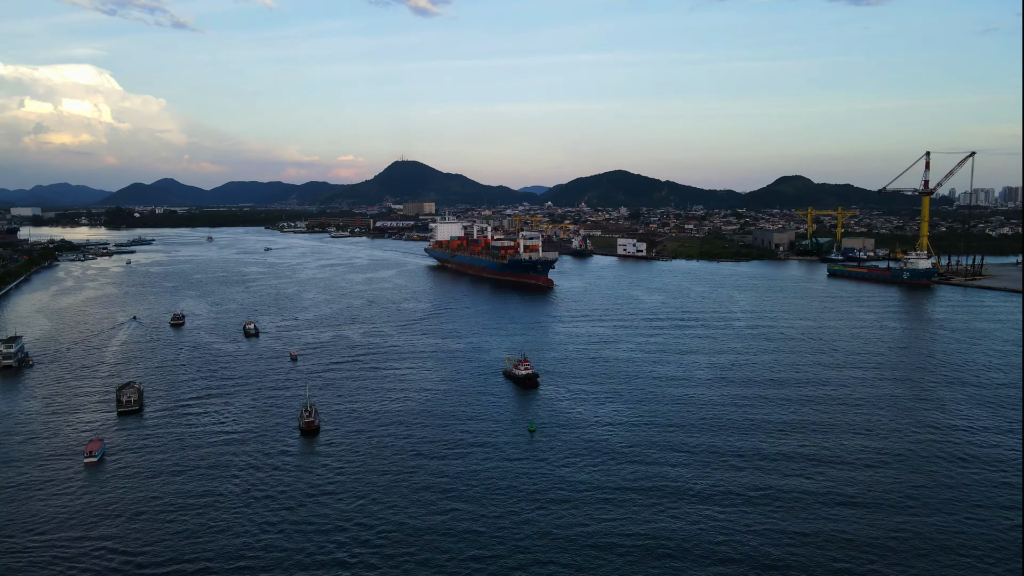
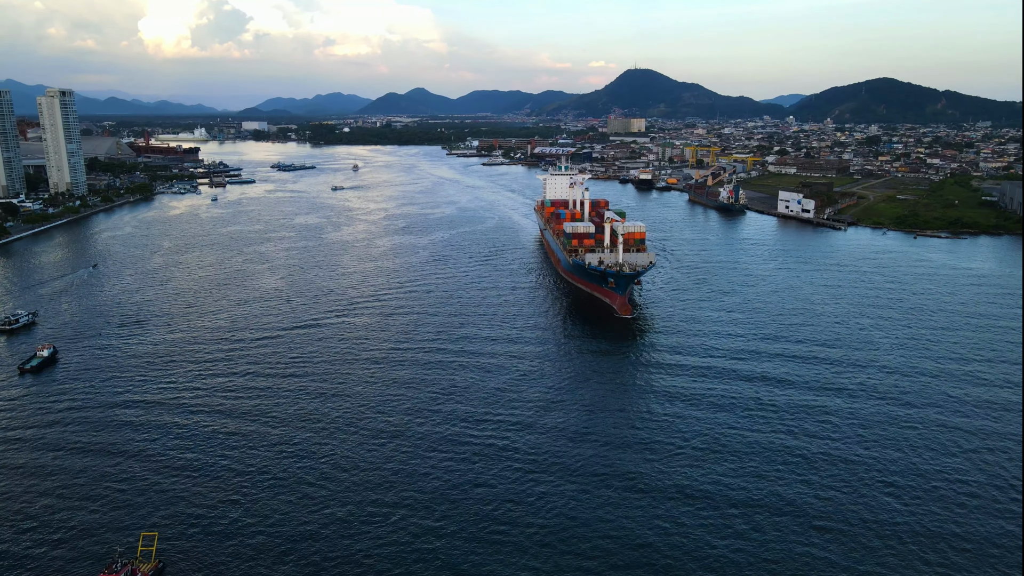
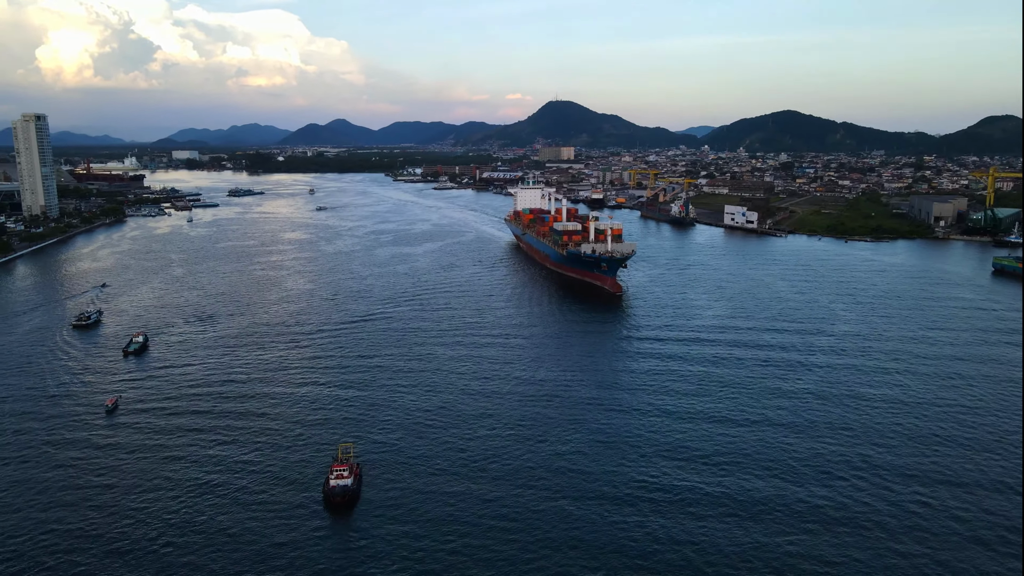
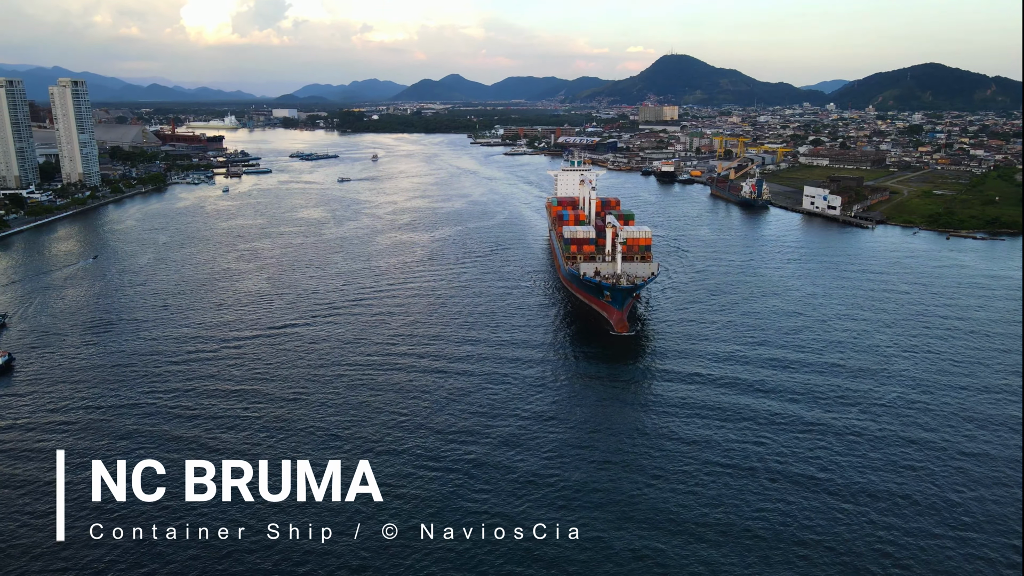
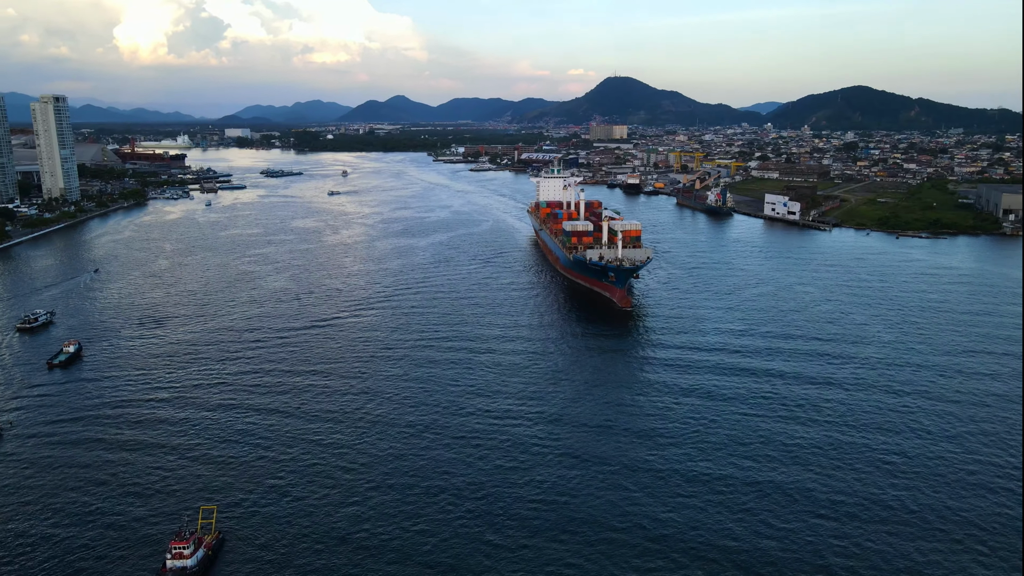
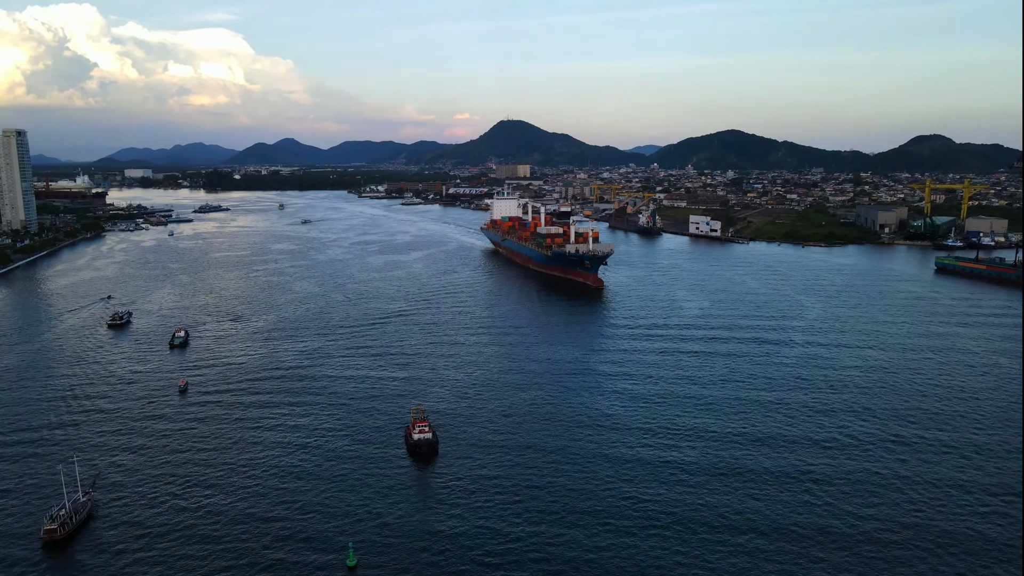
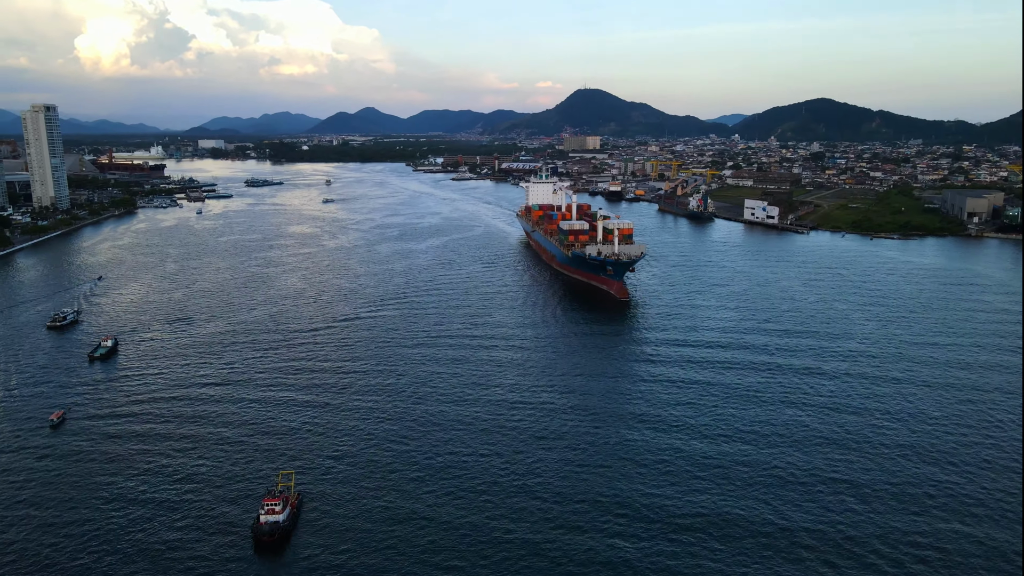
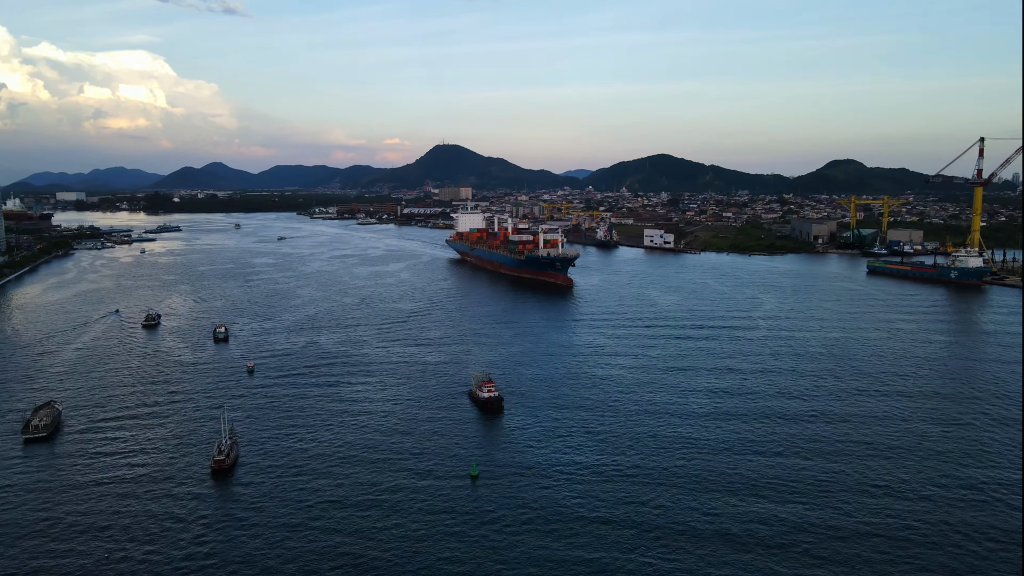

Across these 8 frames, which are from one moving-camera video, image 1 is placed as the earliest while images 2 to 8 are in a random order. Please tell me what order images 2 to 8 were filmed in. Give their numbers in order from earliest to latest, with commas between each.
8, 6, 3, 7, 5, 2, 4
